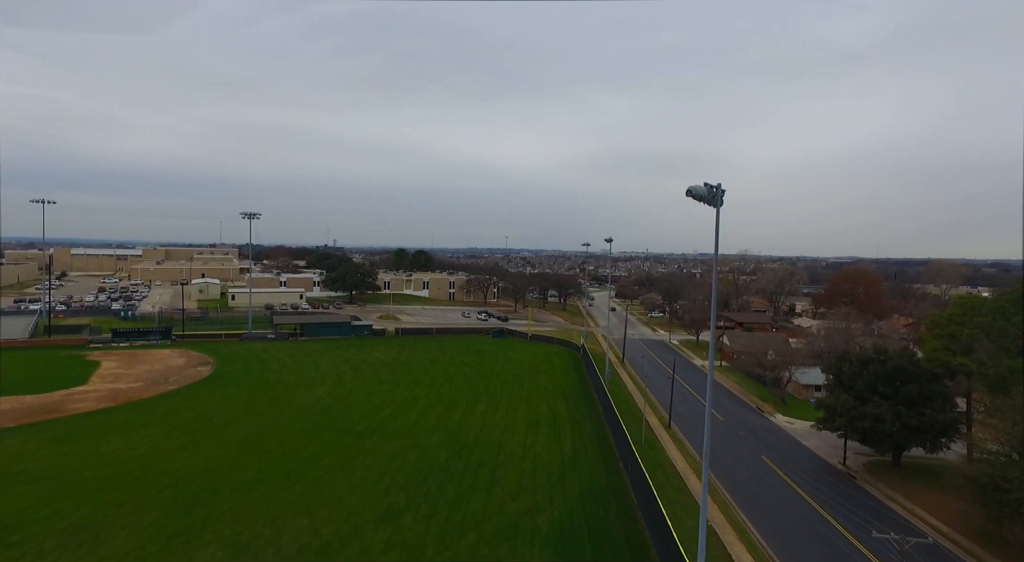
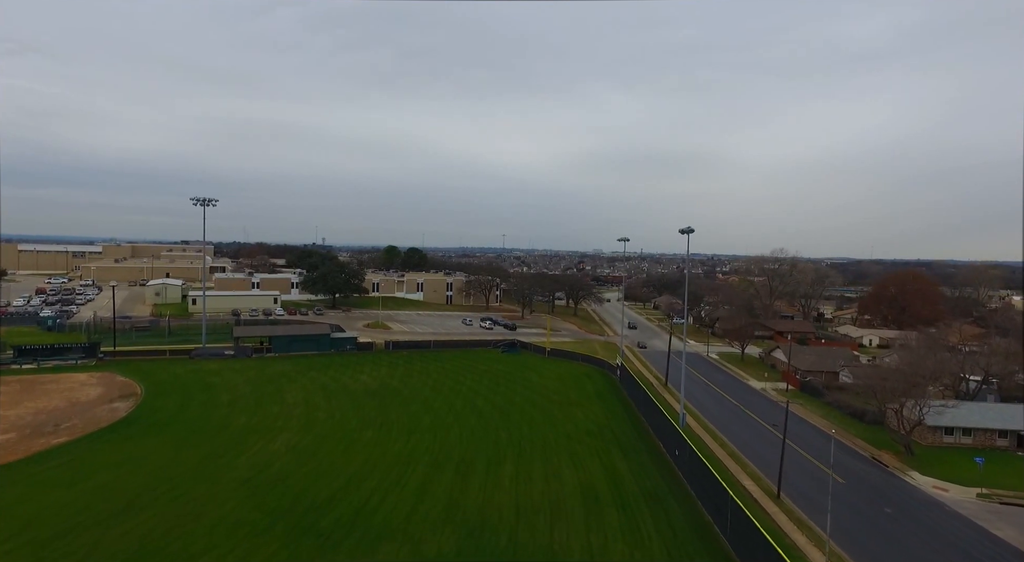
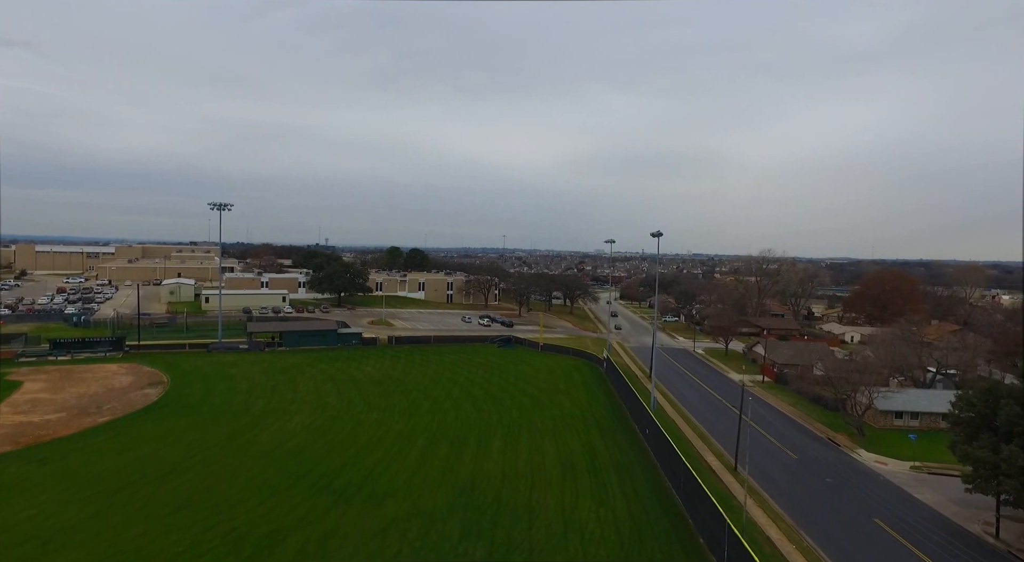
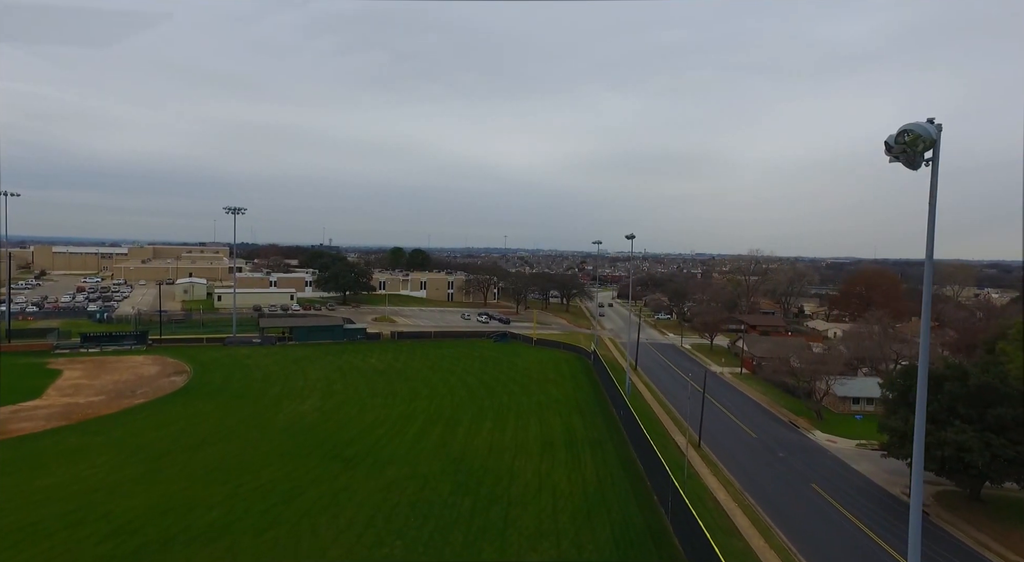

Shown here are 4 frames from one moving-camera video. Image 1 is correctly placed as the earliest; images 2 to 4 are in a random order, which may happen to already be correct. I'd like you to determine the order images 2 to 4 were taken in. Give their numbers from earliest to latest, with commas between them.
4, 3, 2
